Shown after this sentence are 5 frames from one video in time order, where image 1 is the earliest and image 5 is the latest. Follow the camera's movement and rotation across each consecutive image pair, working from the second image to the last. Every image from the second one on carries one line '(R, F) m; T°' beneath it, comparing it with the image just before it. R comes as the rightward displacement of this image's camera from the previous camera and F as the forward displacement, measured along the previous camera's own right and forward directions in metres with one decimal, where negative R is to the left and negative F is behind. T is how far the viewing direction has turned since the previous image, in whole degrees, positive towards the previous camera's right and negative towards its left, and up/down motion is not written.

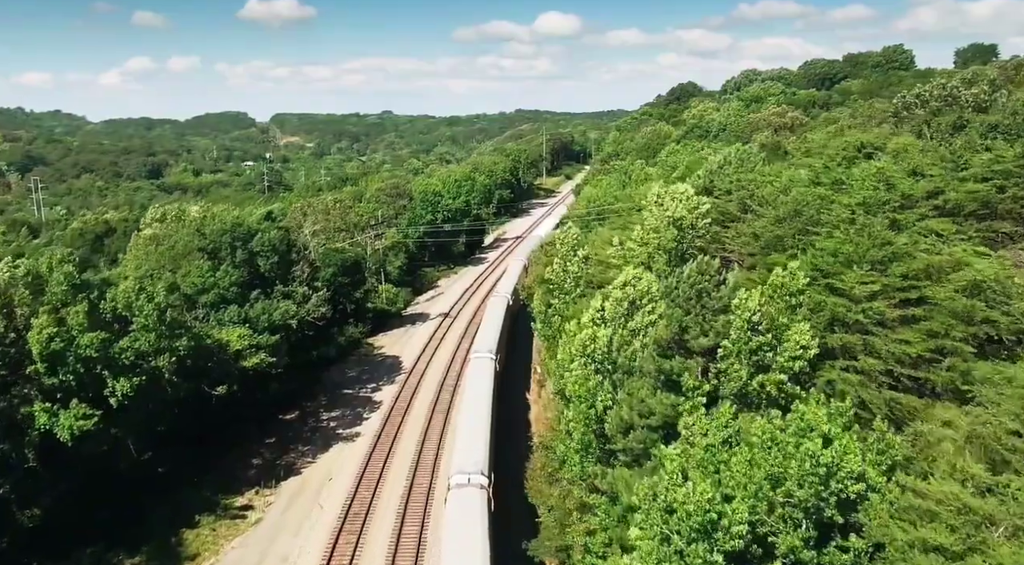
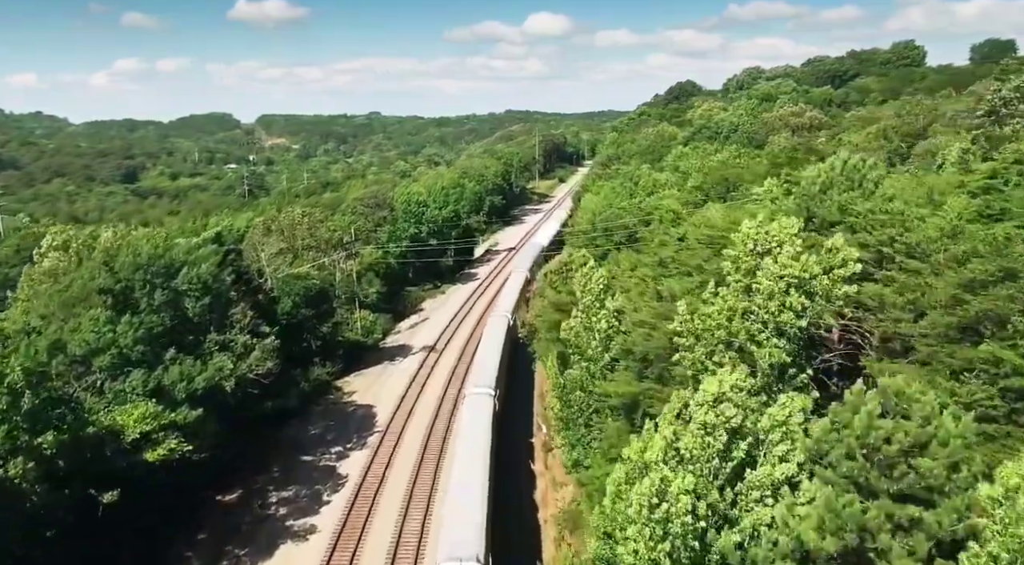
(-0.4, +8.4) m; +1°
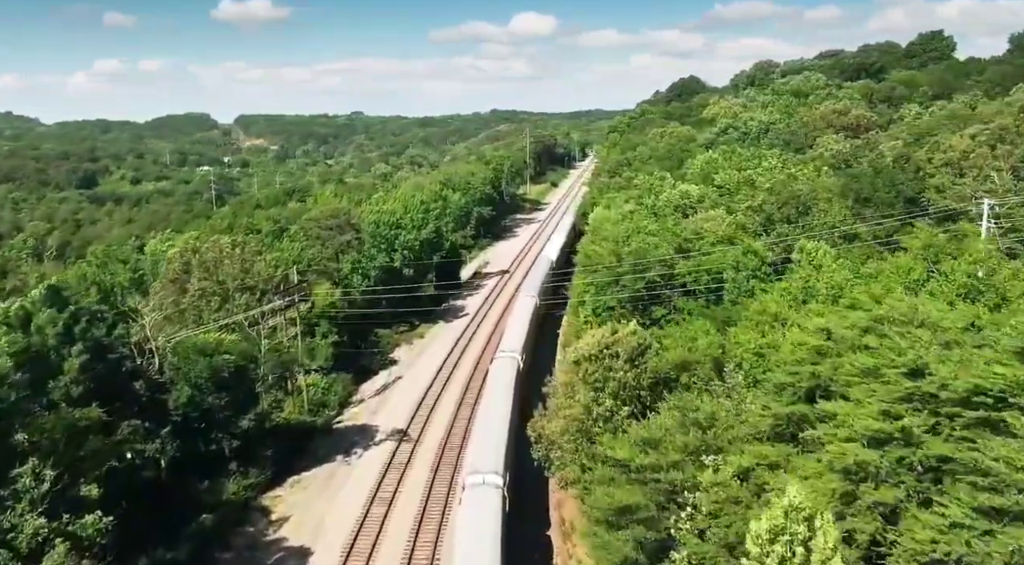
(-0.7, +13.9) m; +1°
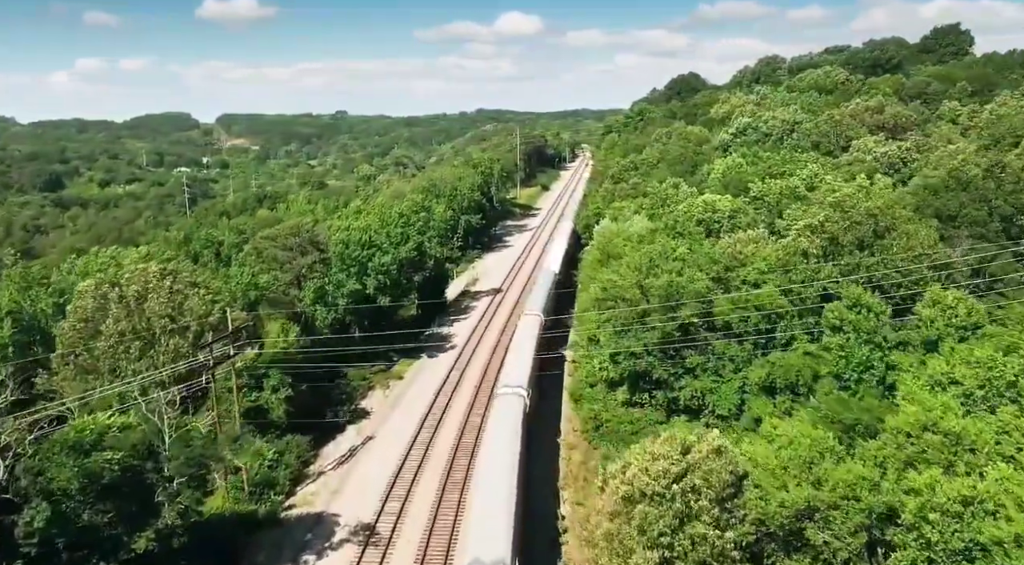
(-0.5, +8.8) m; +1°
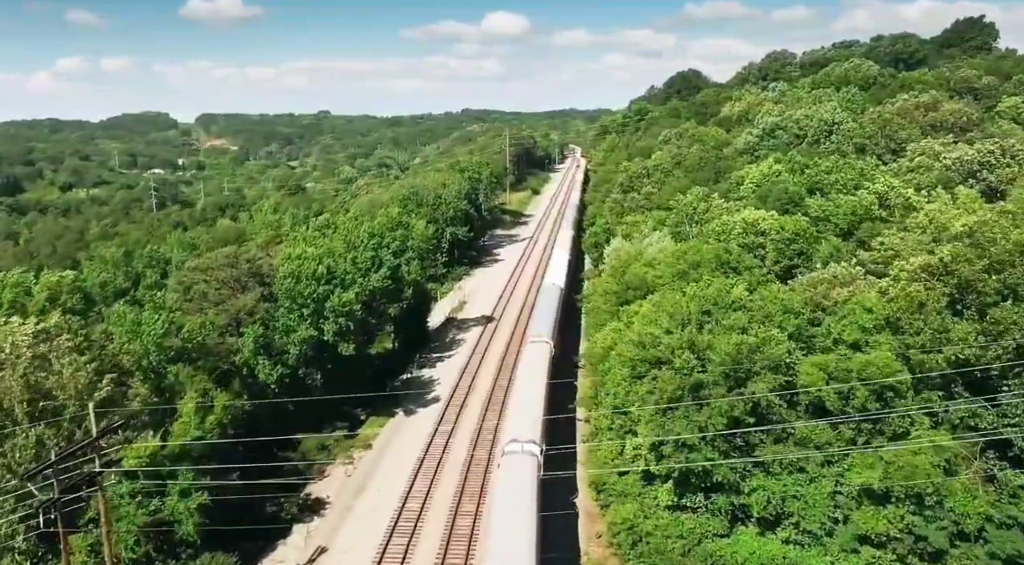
(-0.5, +9.9) m; +1°
